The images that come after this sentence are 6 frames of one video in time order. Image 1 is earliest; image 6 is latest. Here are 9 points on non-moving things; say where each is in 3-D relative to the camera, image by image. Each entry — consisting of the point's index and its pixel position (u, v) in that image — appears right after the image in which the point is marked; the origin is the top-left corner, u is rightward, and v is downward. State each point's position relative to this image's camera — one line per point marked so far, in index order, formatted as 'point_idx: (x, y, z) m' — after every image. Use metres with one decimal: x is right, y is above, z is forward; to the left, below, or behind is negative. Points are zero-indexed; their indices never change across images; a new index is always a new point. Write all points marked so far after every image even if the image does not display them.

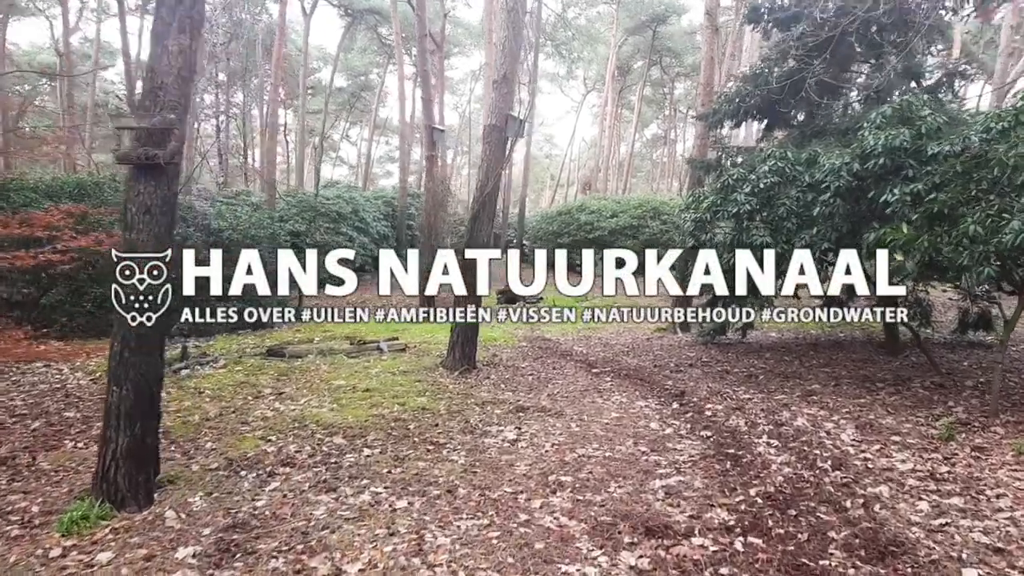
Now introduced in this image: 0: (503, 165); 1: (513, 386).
0: (-0.1, +1.2, +7.5) m
1: (0.0, -0.8, +6.9) m
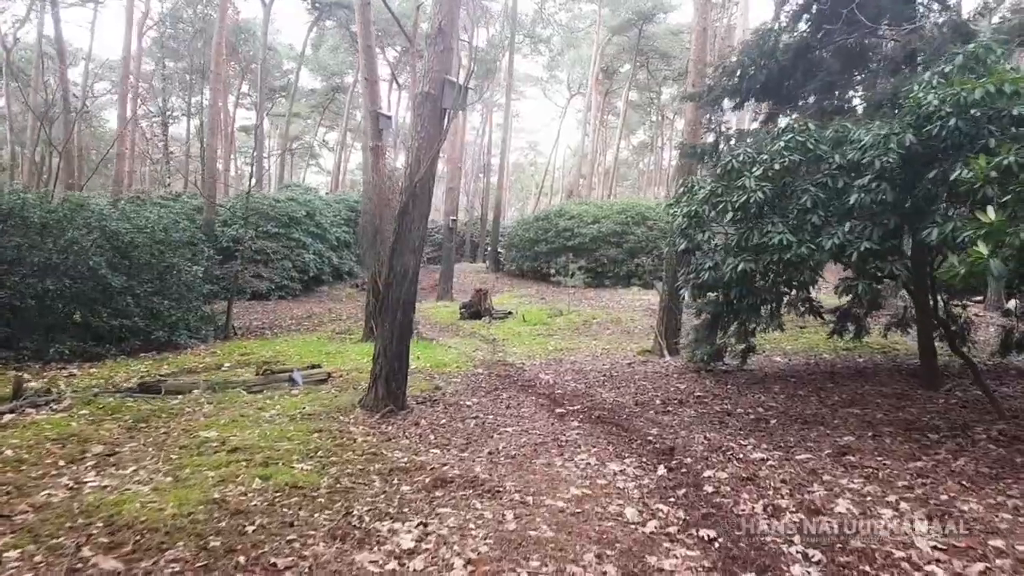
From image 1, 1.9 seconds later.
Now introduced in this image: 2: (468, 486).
0: (-0.5, +1.0, +5.8) m
1: (-0.4, -1.0, +5.1) m
2: (-0.2, -1.0, +4.0) m
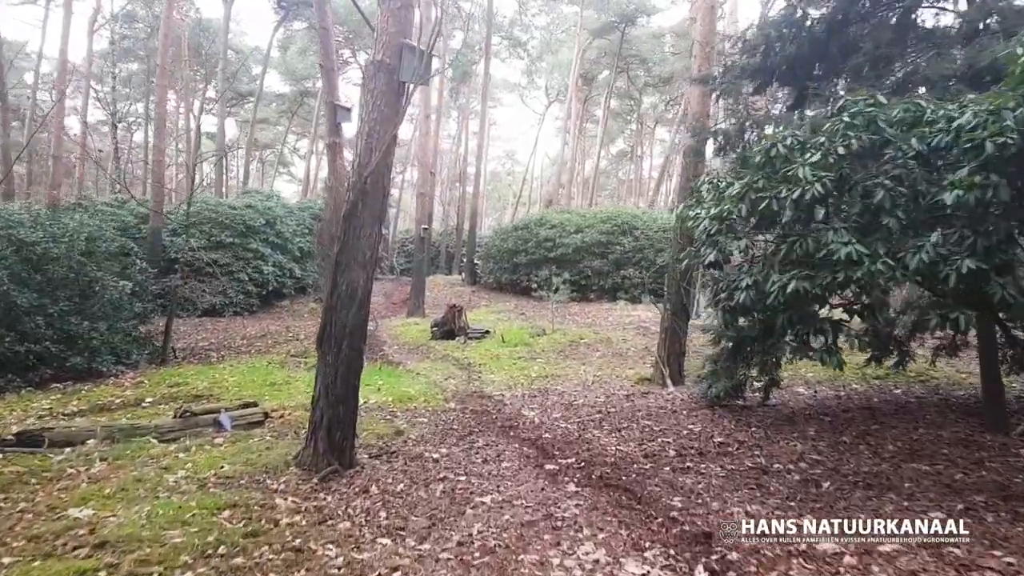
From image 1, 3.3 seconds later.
0: (-0.7, +0.9, +4.5) m
1: (-0.5, -1.1, +3.8) m
2: (-0.3, -1.1, +2.7) m
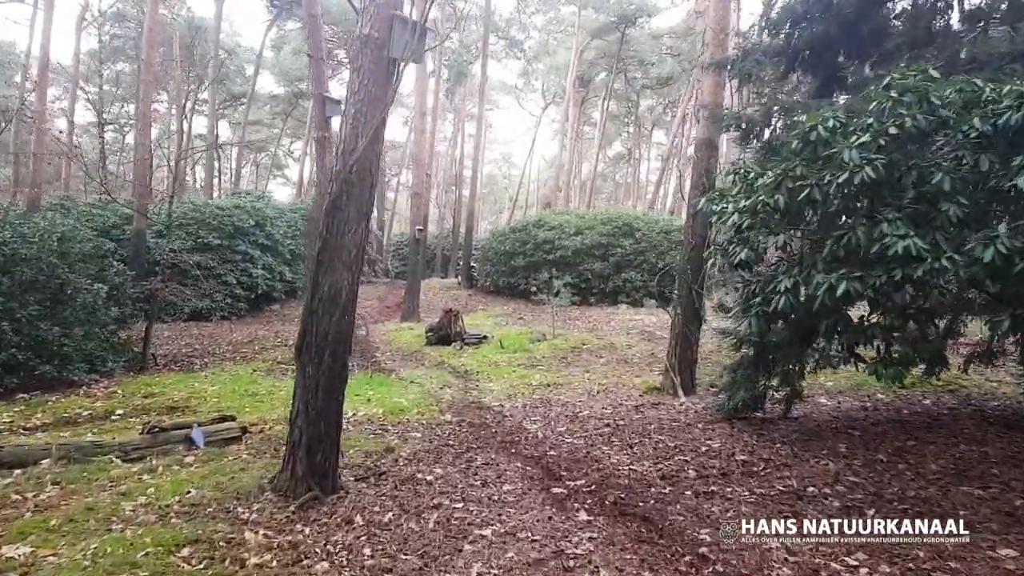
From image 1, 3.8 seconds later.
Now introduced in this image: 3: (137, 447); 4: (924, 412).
0: (-0.6, +0.9, +4.0) m
1: (-0.5, -1.1, +3.3) m
2: (-0.3, -1.1, +2.2) m
3: (-2.3, -1.0, +5.0) m
4: (+3.1, -0.9, +6.1) m
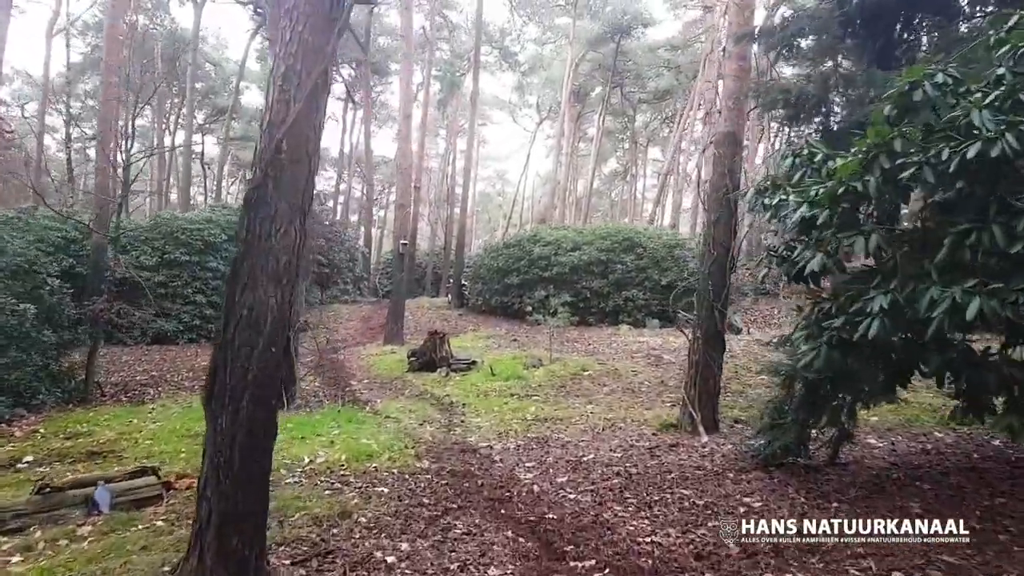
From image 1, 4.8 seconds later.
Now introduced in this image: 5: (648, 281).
0: (-0.7, +0.8, +3.0) m
1: (-0.6, -1.2, +2.2) m
2: (-0.3, -1.1, +1.1) m
3: (-2.4, -1.1, +3.9) m
4: (+3.1, -1.1, +5.0) m
5: (+2.4, +0.1, +14.1) m
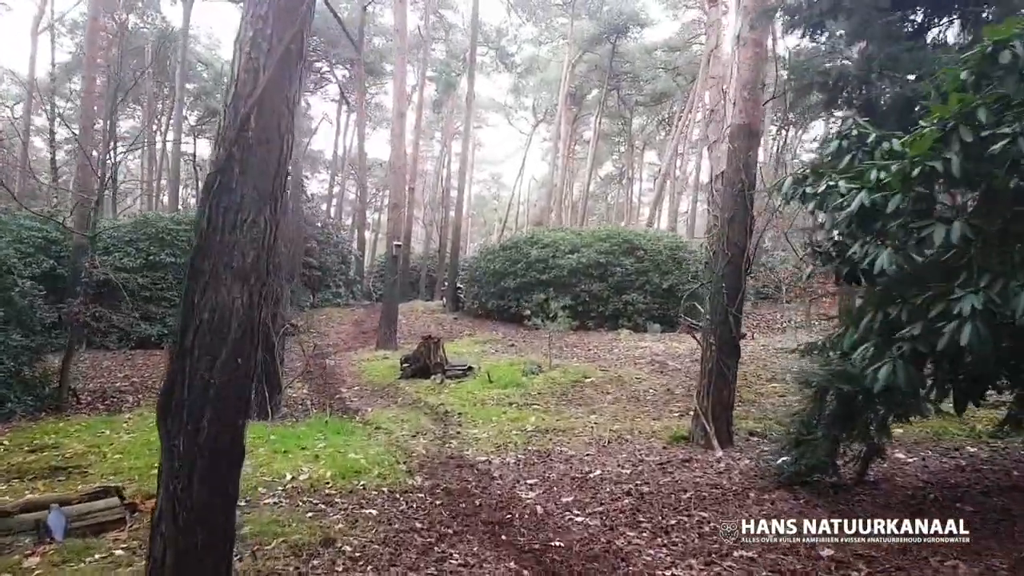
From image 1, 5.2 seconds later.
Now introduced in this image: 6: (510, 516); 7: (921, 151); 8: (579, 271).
0: (-0.7, +0.8, +2.6) m
1: (-0.5, -1.2, +1.8) m
2: (-0.3, -1.1, +0.7) m
3: (-2.4, -1.1, +3.5) m
4: (+3.1, -1.1, +4.6) m
5: (+2.4, +0.1, +13.7) m
6: (0.0, -1.2, +4.2) m
7: (+1.2, +0.4, +2.5) m
8: (+1.2, +0.3, +14.1) m
